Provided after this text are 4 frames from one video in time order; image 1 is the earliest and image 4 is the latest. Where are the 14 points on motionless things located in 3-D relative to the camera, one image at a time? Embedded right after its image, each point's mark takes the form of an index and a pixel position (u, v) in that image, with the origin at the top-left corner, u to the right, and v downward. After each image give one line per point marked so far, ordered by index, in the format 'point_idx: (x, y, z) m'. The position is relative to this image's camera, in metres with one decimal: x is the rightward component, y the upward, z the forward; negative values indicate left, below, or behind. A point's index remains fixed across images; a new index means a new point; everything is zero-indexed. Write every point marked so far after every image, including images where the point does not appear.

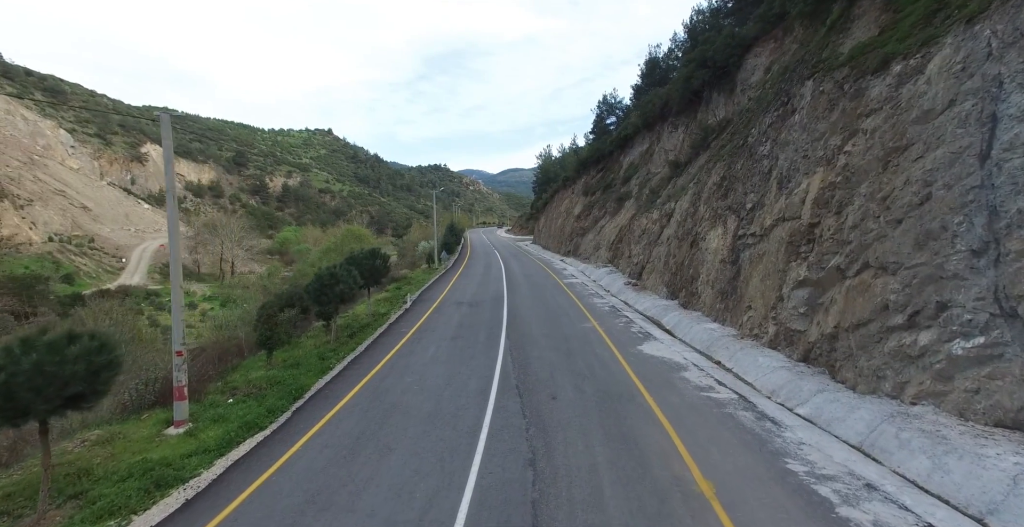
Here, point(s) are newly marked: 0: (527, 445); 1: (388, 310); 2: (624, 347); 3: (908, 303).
0: (+0.2, -2.6, +6.8) m
1: (-5.2, -2.0, +19.9) m
2: (+2.9, -2.2, +12.6) m
3: (+6.0, -0.6, +7.3) m
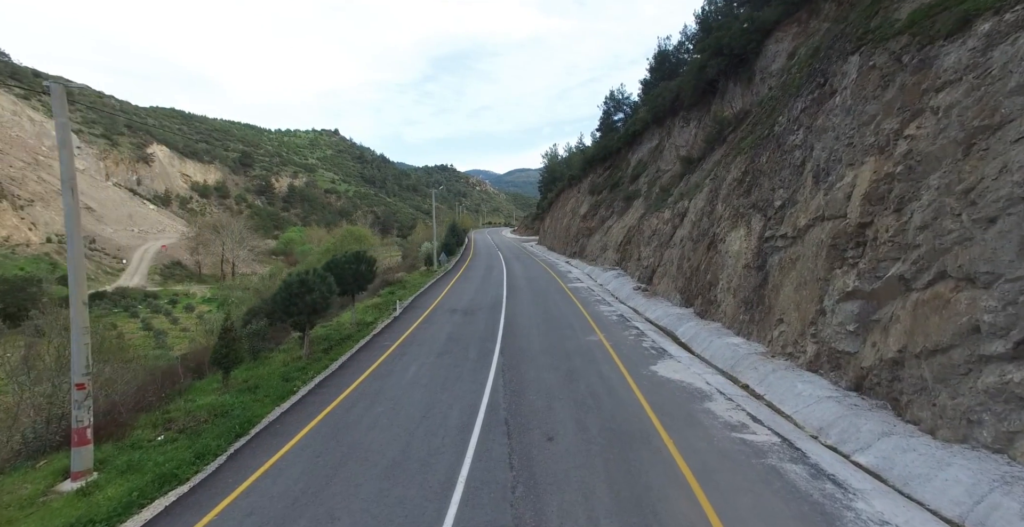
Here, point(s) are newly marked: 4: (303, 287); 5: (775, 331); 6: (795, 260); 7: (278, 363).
0: (0.0, -2.7, +5.2) m
1: (-5.3, -2.2, +18.3) m
2: (+2.8, -2.3, +10.9) m
3: (+5.8, -0.7, +5.6) m
4: (-5.4, -0.6, +12.4) m
5: (+5.9, -1.5, +10.9) m
6: (+6.4, +0.1, +11.0) m
7: (-5.9, -2.5, +12.2) m
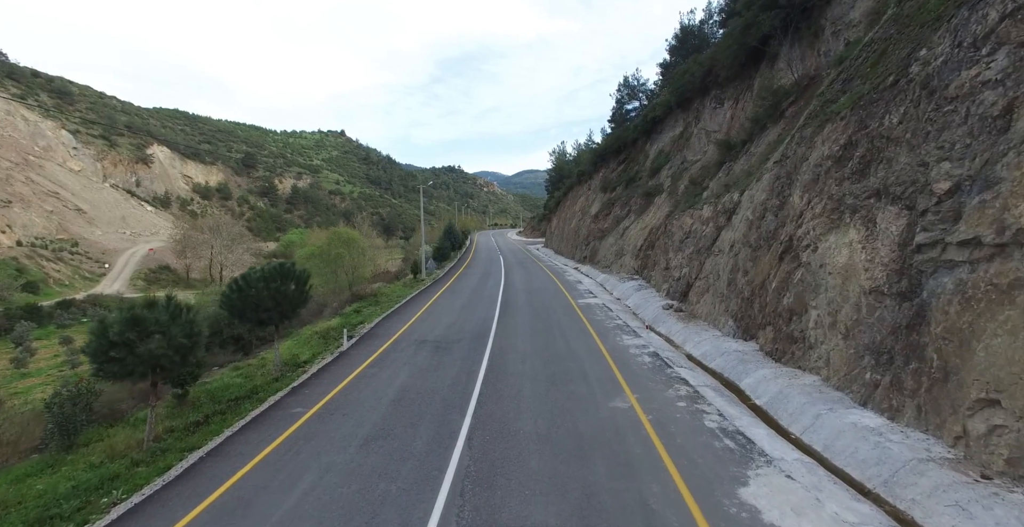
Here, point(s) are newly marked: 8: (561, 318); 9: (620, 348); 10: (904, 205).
0: (-0.5, -3.1, +0.1) m
1: (-5.5, -2.6, +13.4) m
2: (+2.4, -2.7, +5.8) m
3: (+5.3, -1.1, +0.4) m
4: (-5.8, -1.0, +7.4) m
5: (+5.5, -1.9, +5.8) m
6: (+6.0, -0.3, +5.8) m
7: (-6.3, -2.9, +7.2) m
8: (+1.8, -1.9, +17.7) m
9: (+2.9, -2.3, +13.2) m
10: (+6.4, +0.9, +7.9) m
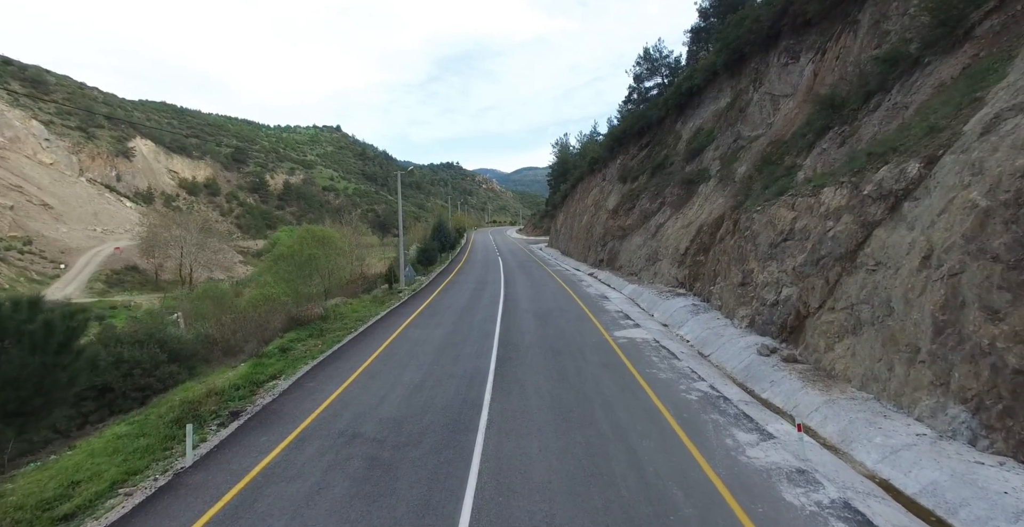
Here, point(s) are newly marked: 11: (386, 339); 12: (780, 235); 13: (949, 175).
0: (-0.3, -3.6, -7.0) m
1: (-5.4, -3.0, +6.2) m
2: (+2.5, -3.2, -1.3) m
3: (+5.4, -1.6, -6.7) m
4: (-5.6, -1.5, +0.2) m
5: (+5.7, -2.4, -1.4) m
6: (+6.2, -0.8, -1.3) m
7: (-6.2, -3.4, +0.1) m
8: (+1.9, -2.3, +10.6) m
9: (+3.1, -2.7, +6.1) m
10: (+6.6, +0.5, +0.8) m
11: (-3.7, -2.1, +14.7) m
12: (+7.4, +0.8, +13.4) m
13: (+7.6, +1.5, +8.3) m
